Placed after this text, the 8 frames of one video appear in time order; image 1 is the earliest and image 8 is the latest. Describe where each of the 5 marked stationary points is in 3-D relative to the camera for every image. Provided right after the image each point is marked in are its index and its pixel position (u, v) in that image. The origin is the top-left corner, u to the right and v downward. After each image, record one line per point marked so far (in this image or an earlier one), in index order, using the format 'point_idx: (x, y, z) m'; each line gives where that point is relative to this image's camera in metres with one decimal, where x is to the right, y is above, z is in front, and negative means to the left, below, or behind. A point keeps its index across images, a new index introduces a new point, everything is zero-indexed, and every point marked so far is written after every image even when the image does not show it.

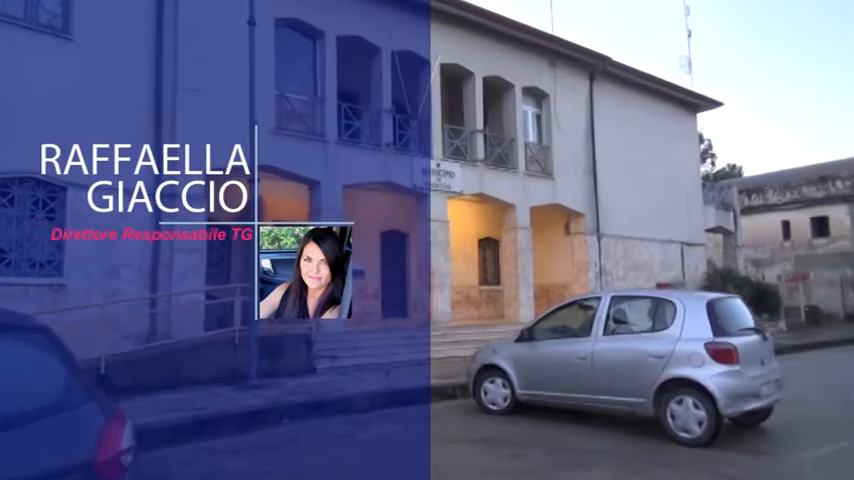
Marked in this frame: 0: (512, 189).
0: (+2.3, +1.4, +17.7) m
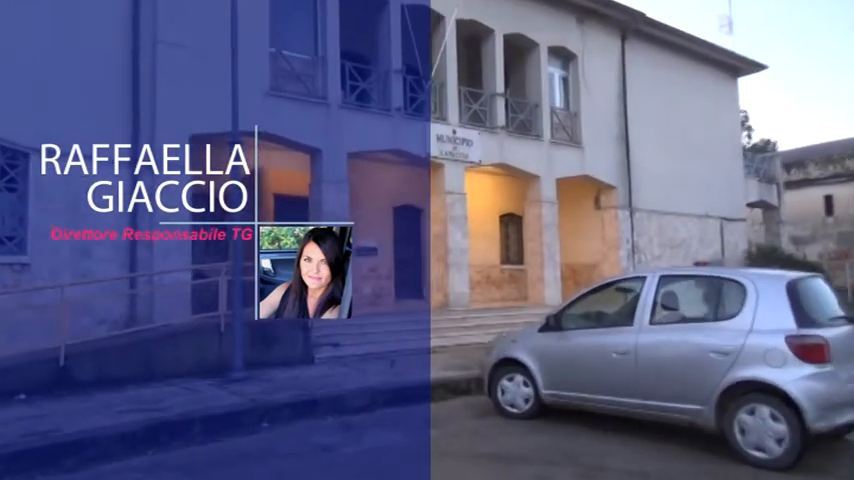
0: (+2.7, +2.0, +16.1) m
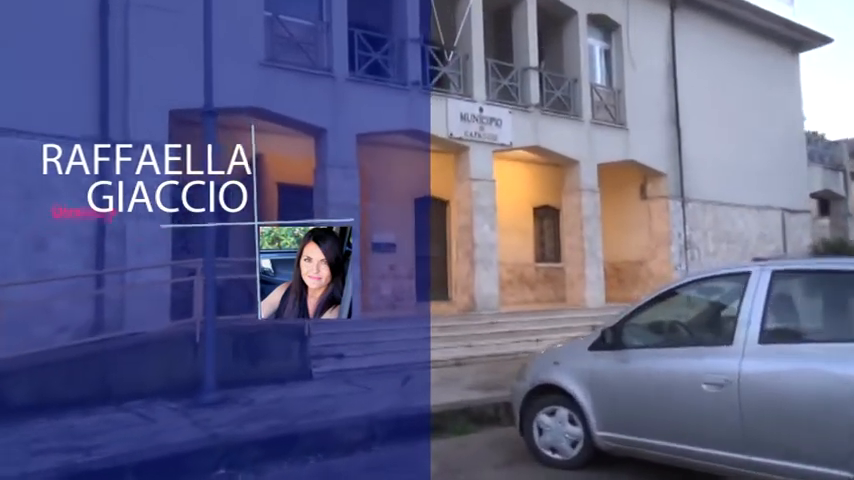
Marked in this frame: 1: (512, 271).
0: (+3.3, +2.1, +14.2) m
1: (+2.1, -0.8, +16.2) m
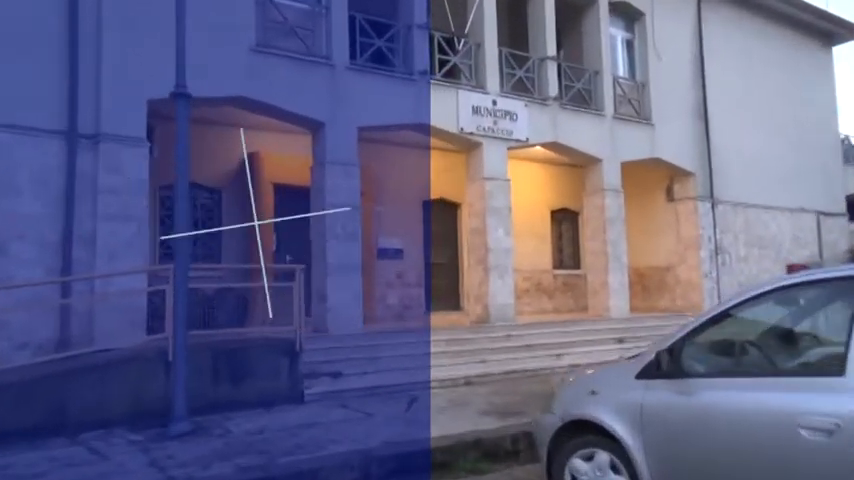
0: (+3.5, +2.0, +13.1) m
1: (+2.3, -0.9, +15.1) m
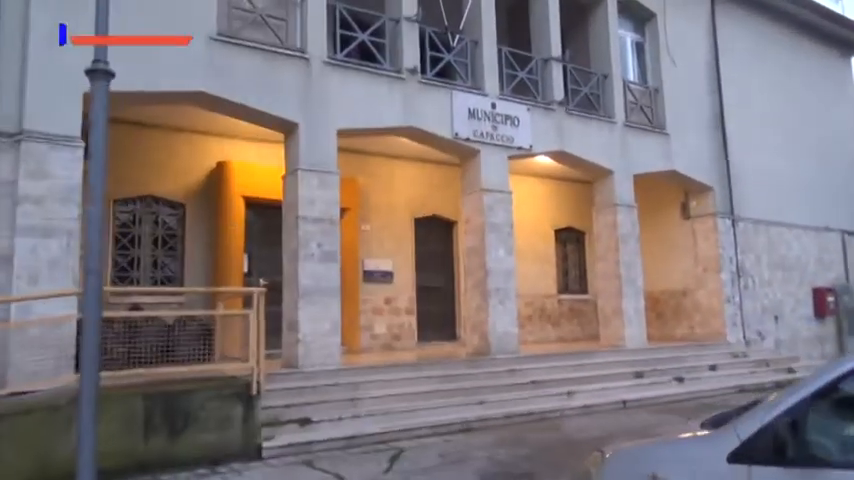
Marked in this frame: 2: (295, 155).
0: (+3.3, +1.7, +11.8) m
1: (+2.2, -1.4, +13.6) m
2: (-1.7, +1.1, +8.6) m
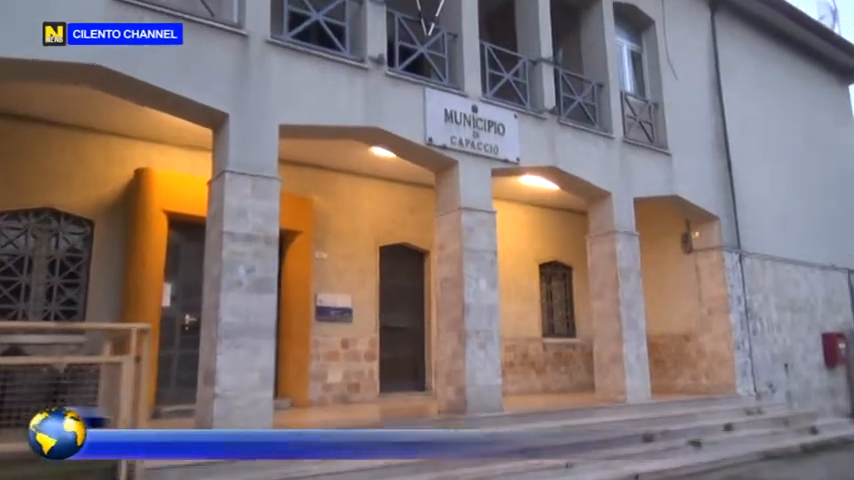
0: (+2.8, +1.1, +10.2) m
1: (+1.6, -2.0, +11.8) m
2: (-2.1, +0.9, +6.7) m
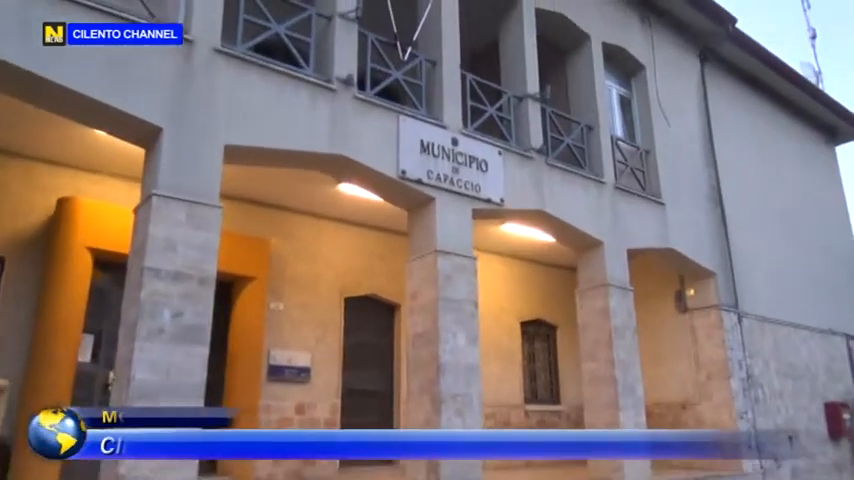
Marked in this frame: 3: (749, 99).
0: (+2.4, +0.4, +9.2) m
1: (+1.1, -2.9, +10.5) m
2: (-2.3, +0.6, +5.6) m
3: (+6.9, +3.0, +13.8) m
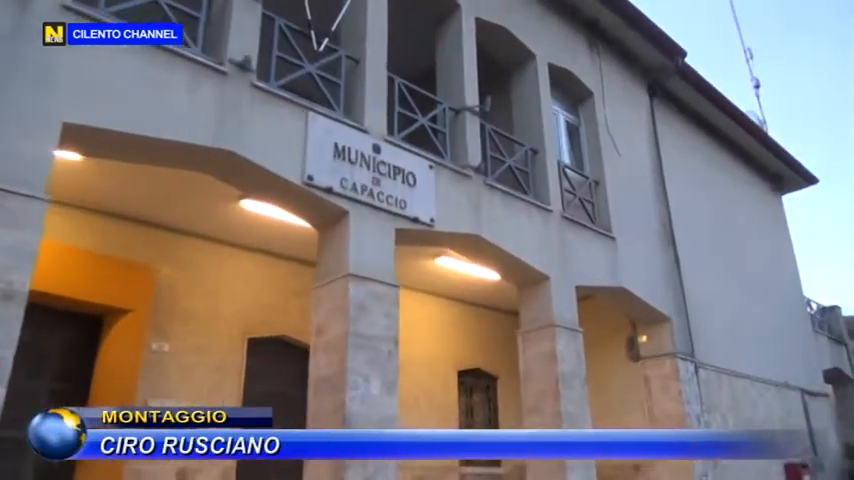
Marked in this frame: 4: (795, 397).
0: (+1.4, -0.1, +8.1) m
1: (-0.1, -3.4, +9.0) m
2: (-3.0, +0.5, +4.1) m
3: (+5.6, +2.1, +13.3) m
4: (+7.4, -3.2, +13.1) m
